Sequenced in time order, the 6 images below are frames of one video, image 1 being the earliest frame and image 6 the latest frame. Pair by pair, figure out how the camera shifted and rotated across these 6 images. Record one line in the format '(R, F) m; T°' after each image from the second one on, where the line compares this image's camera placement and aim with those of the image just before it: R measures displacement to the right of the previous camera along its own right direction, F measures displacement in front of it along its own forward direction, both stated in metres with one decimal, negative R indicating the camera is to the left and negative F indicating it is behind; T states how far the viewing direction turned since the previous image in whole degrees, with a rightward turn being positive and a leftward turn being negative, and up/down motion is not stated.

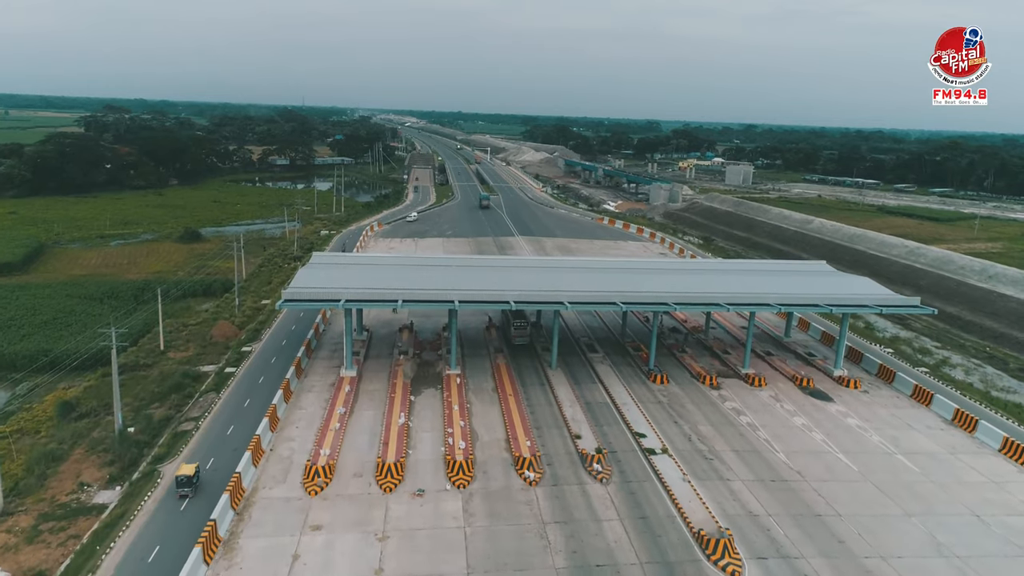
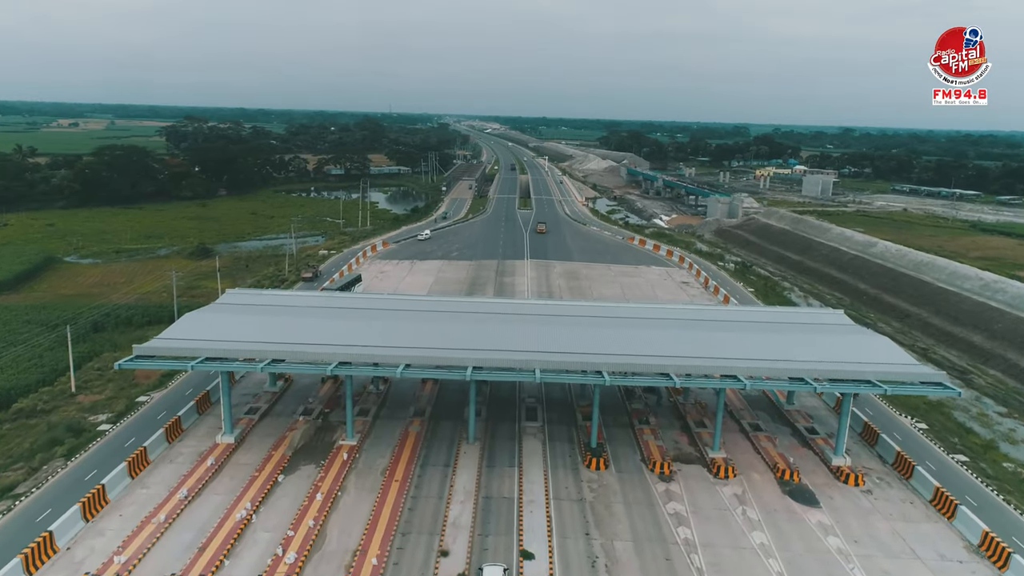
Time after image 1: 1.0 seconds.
(+4.9, +4.6) m; -7°
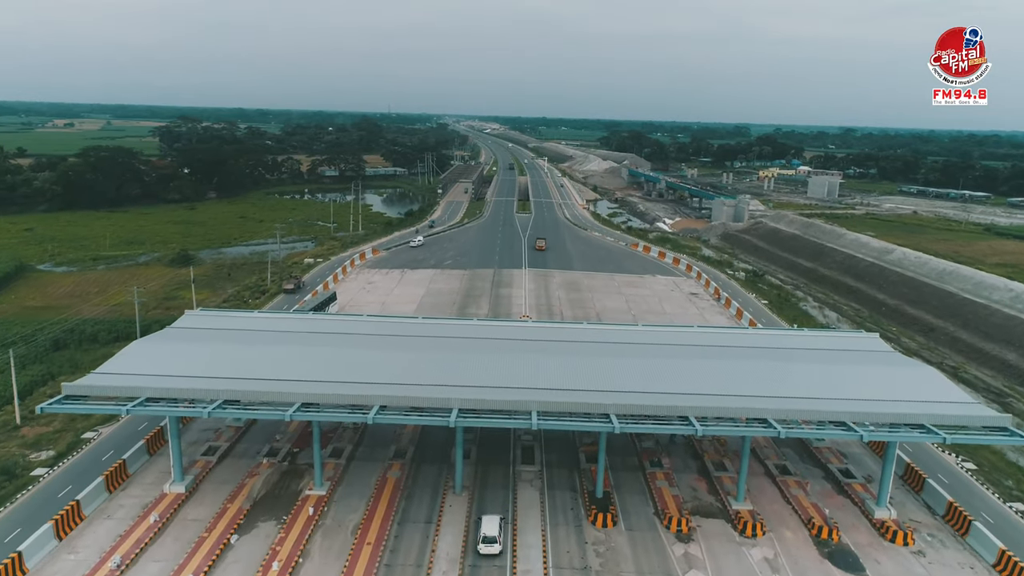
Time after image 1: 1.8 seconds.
(+0.2, +2.7) m; 0°
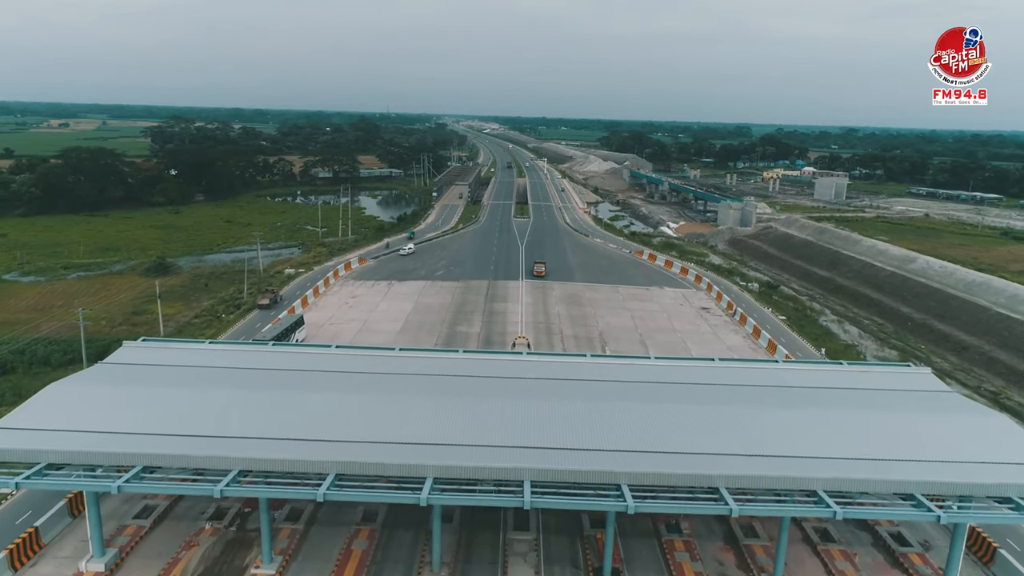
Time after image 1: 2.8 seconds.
(+0.2, +3.0) m; 0°
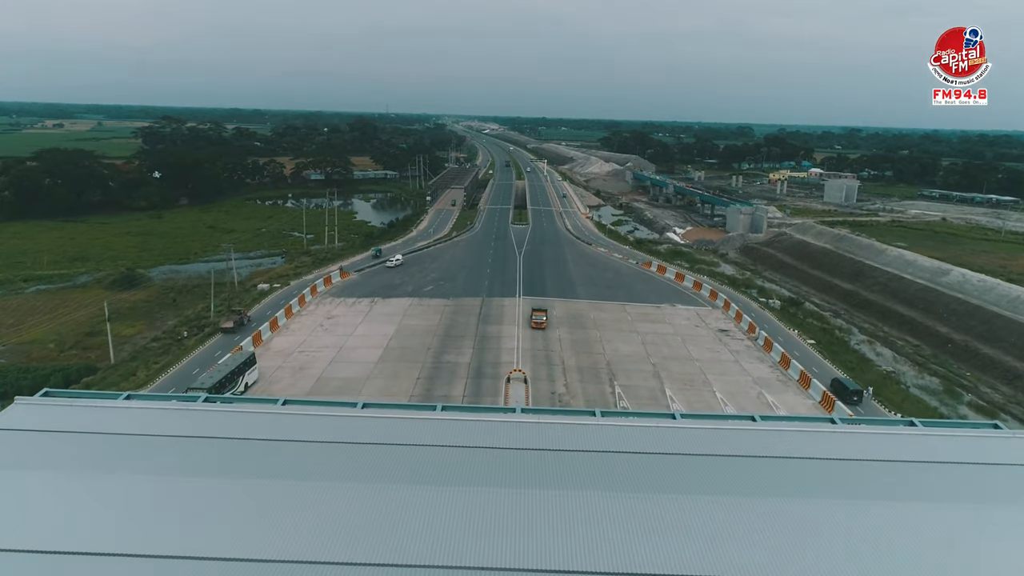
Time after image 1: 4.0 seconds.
(+0.2, +3.7) m; 0°
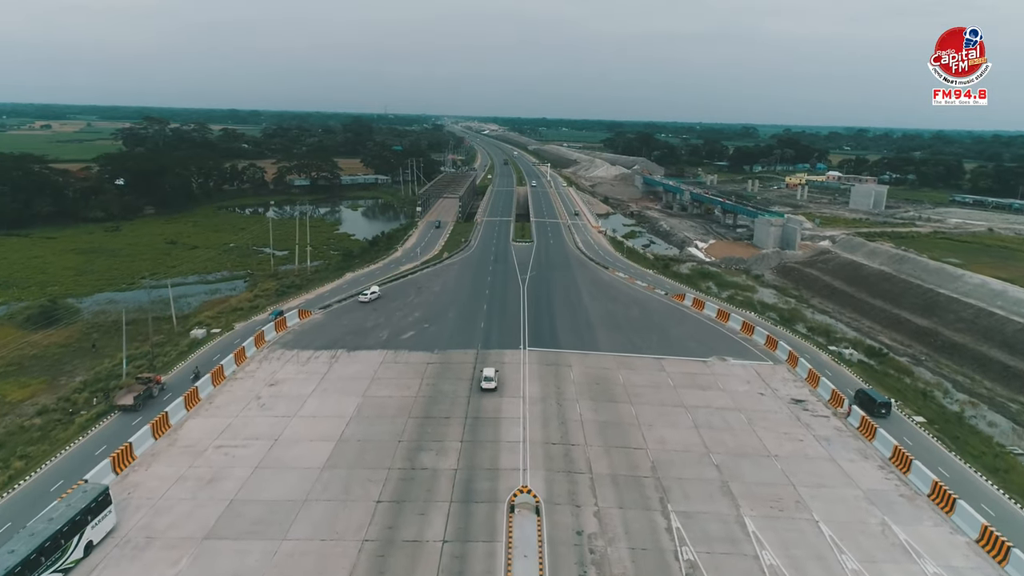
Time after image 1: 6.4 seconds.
(-0.1, +7.9) m; 0°
